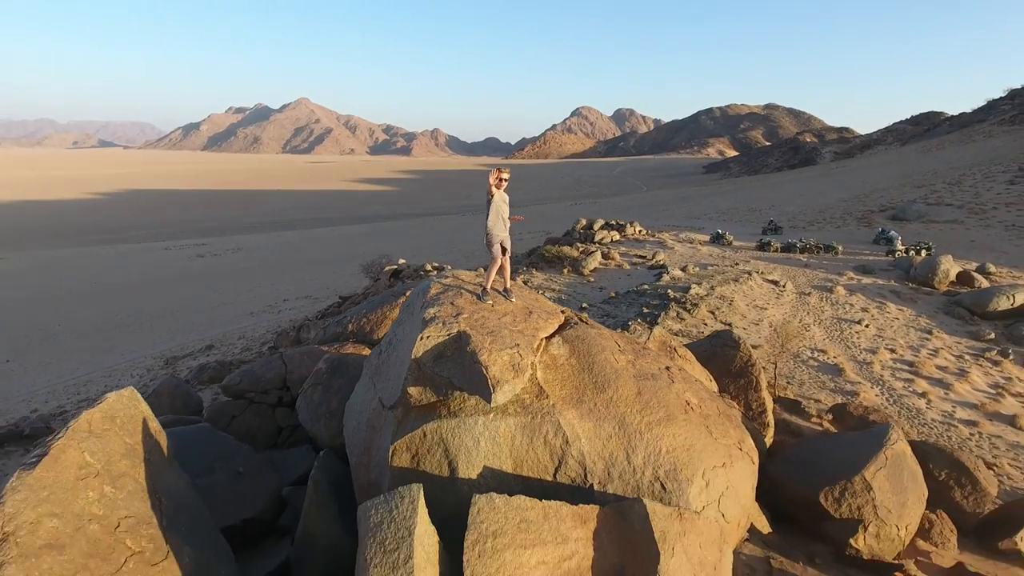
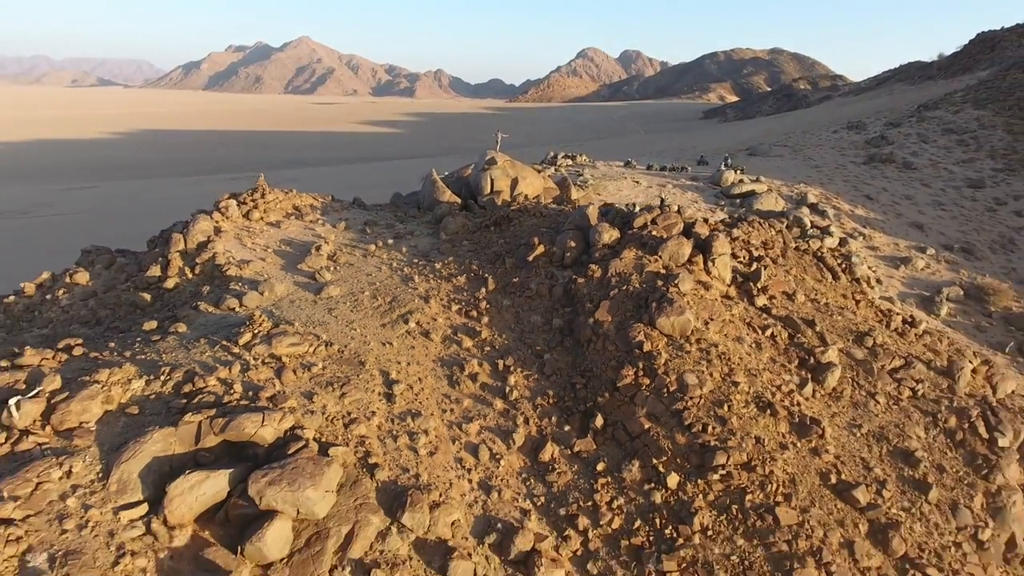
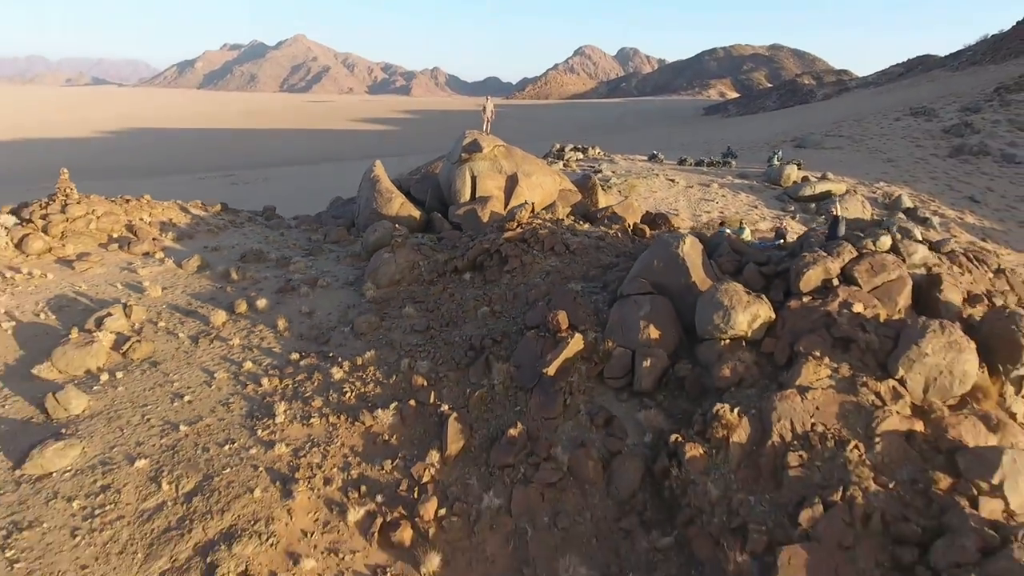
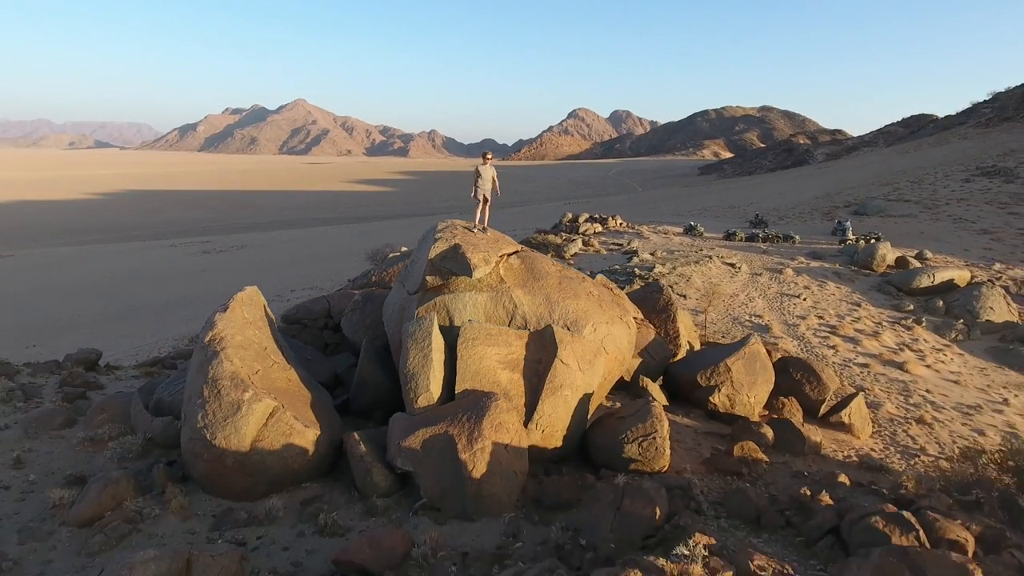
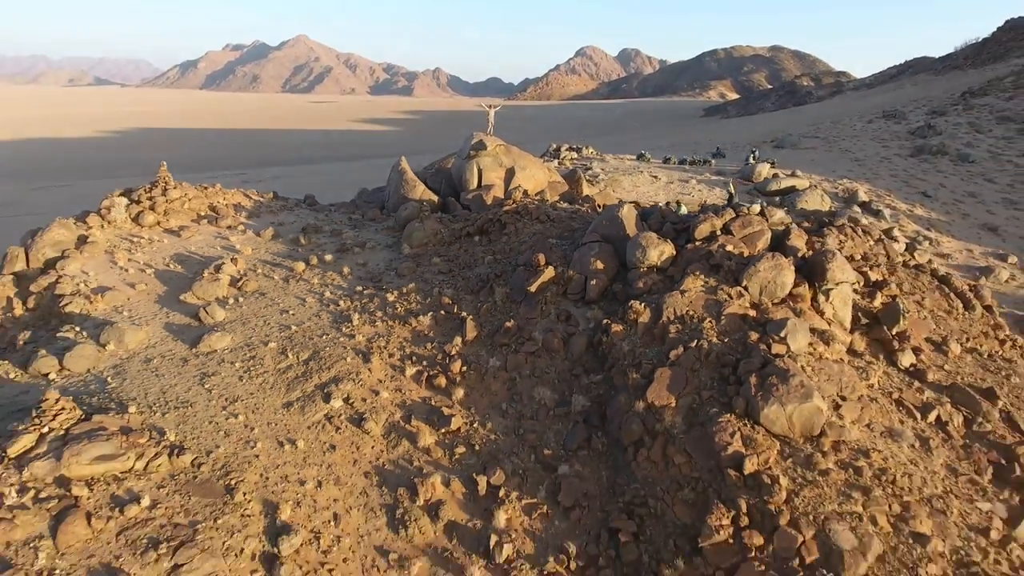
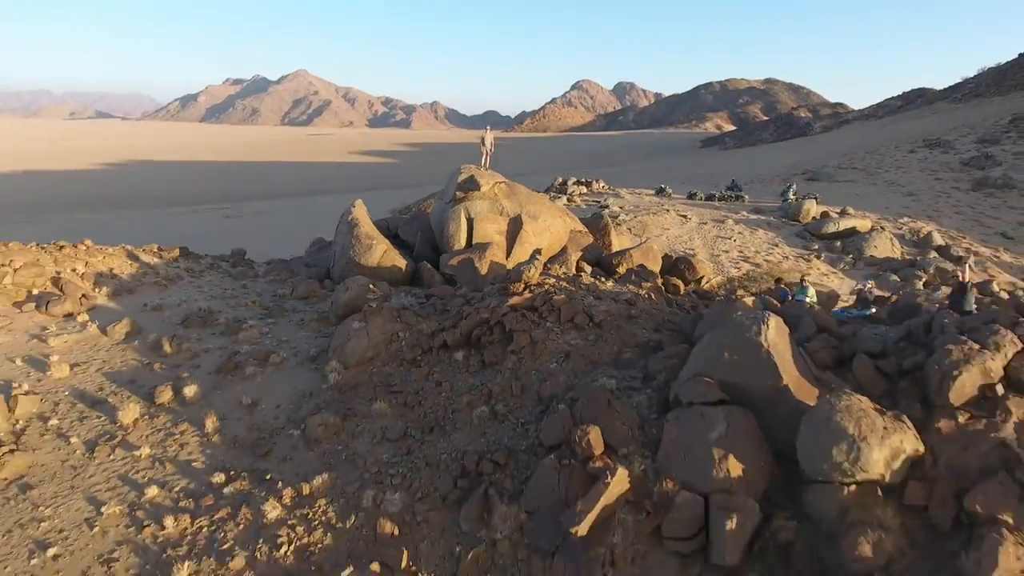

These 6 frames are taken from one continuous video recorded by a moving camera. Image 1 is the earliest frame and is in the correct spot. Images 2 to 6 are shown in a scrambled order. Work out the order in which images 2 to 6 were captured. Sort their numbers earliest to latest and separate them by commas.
4, 6, 3, 5, 2
